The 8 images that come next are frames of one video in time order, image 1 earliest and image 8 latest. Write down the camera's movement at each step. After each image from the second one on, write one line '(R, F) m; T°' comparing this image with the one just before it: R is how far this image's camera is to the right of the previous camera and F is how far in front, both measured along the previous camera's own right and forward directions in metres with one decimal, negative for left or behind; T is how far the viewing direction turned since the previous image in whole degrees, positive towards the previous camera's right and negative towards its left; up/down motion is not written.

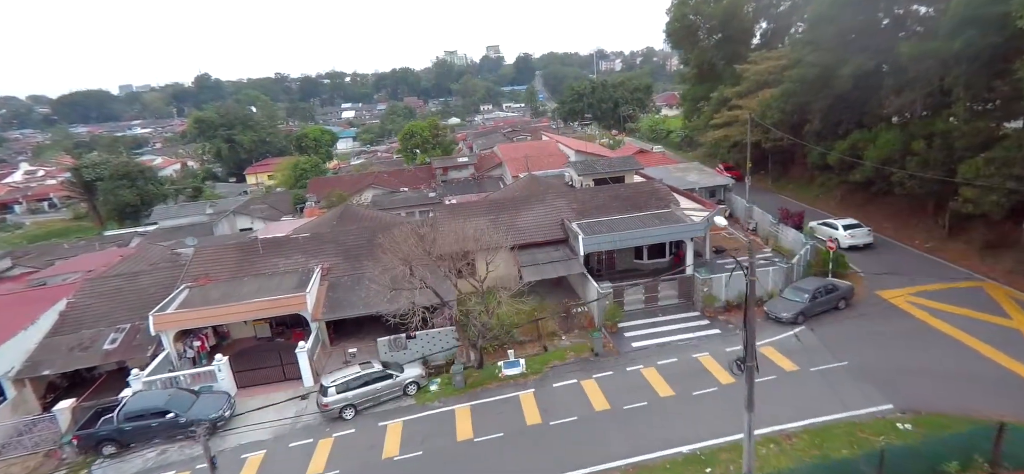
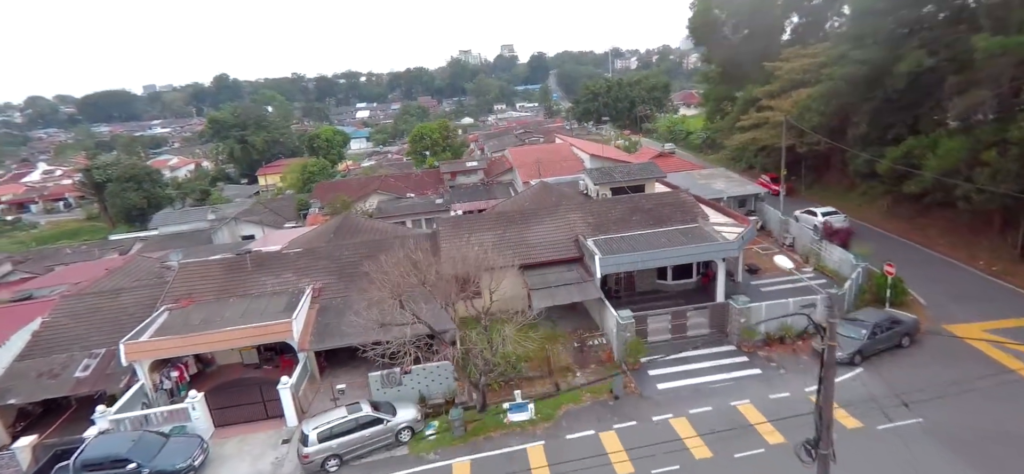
(+0.1, +1.4) m; -2°
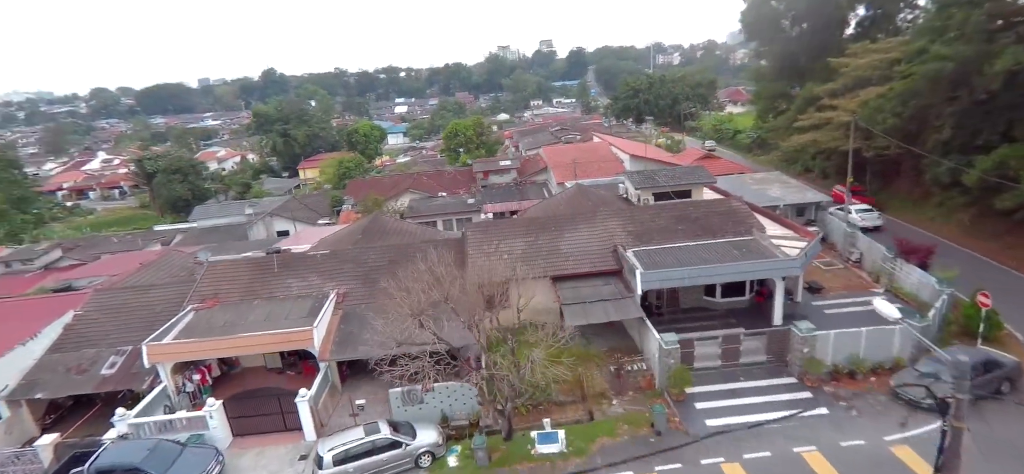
(0.0, +0.9) m; -4°
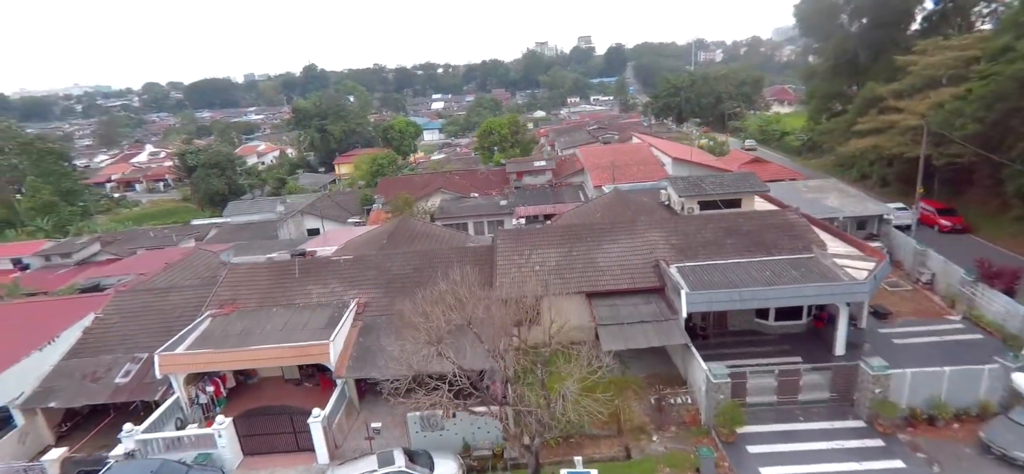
(0.0, +0.9) m; -4°
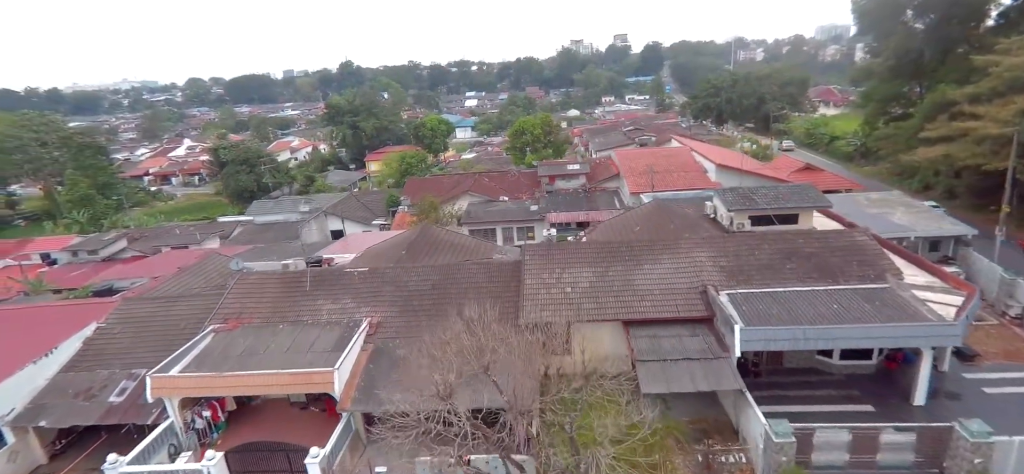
(0.0, +1.2) m; -3°
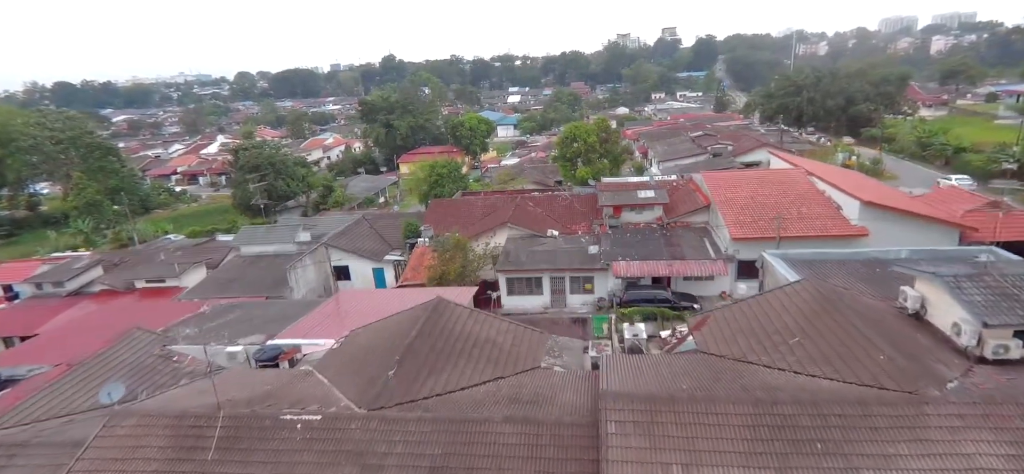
(-0.5, +5.6) m; -5°
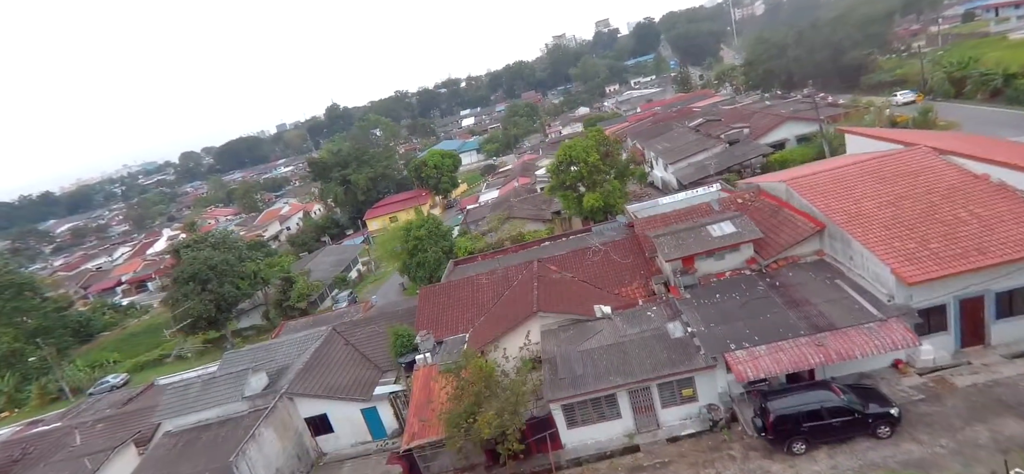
(-1.0, +5.7) m; +2°
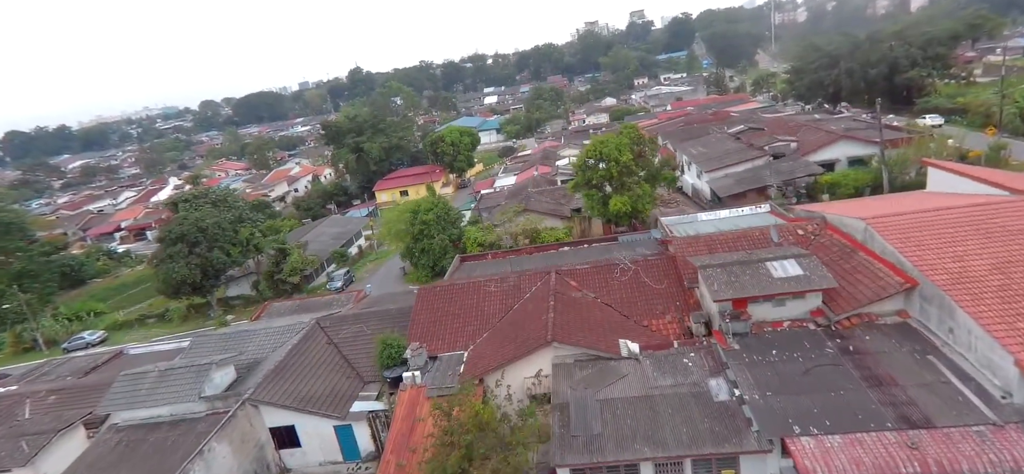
(-0.3, +2.2) m; -1°
